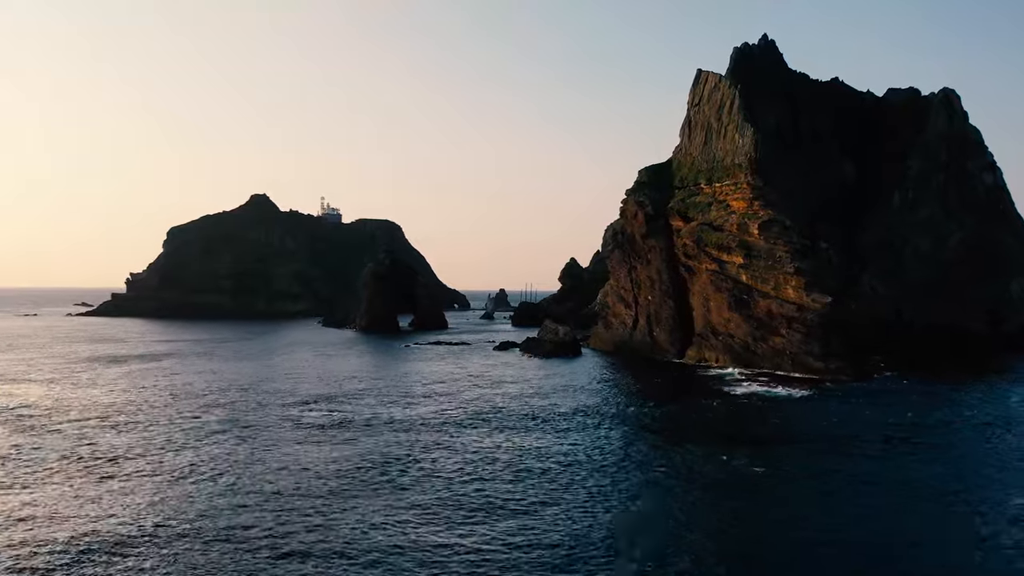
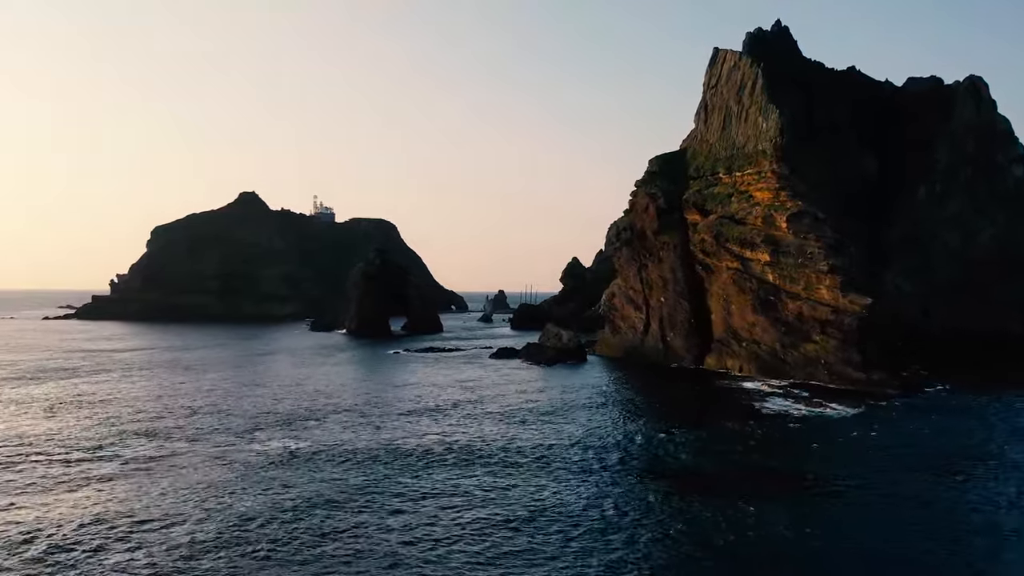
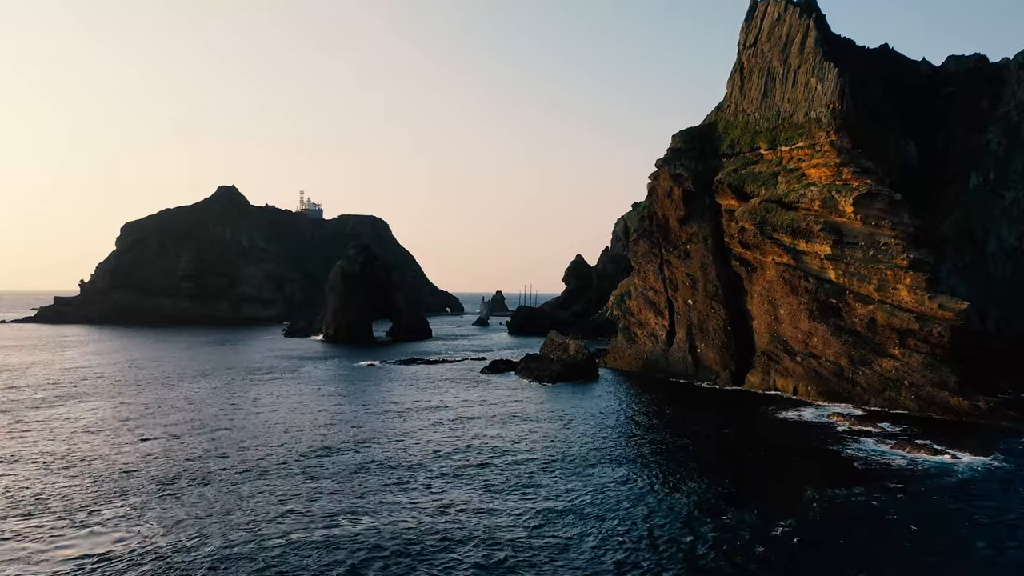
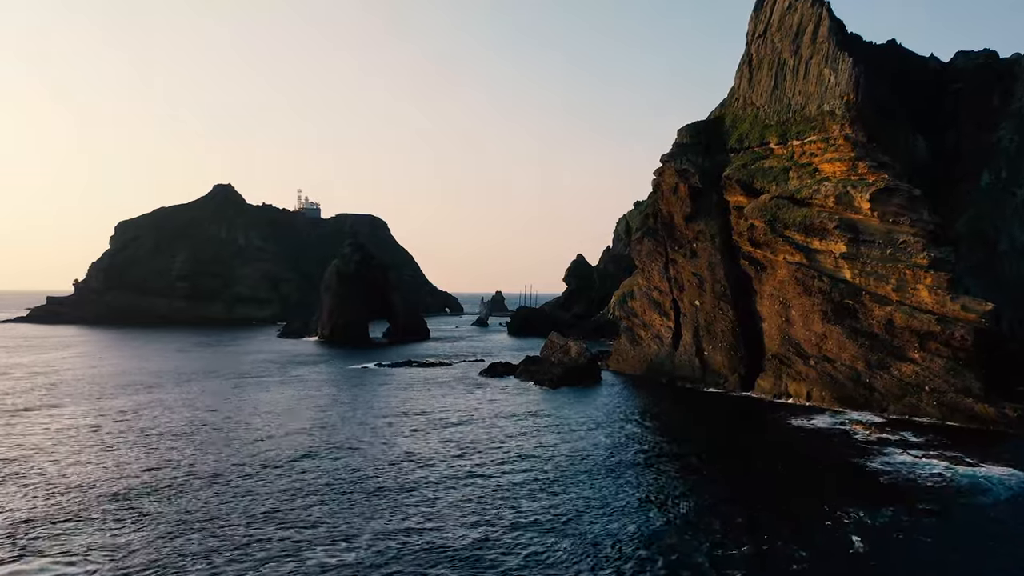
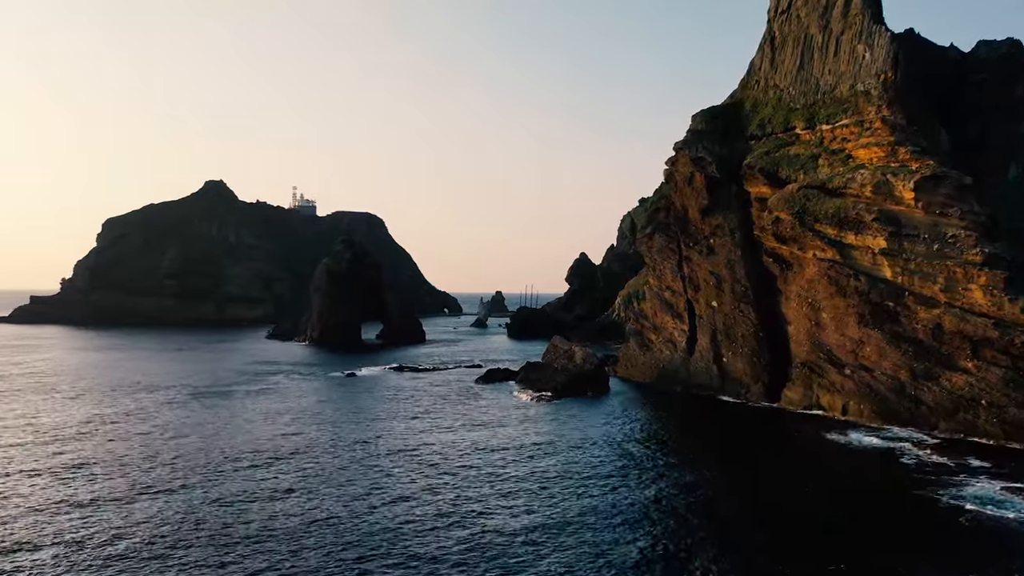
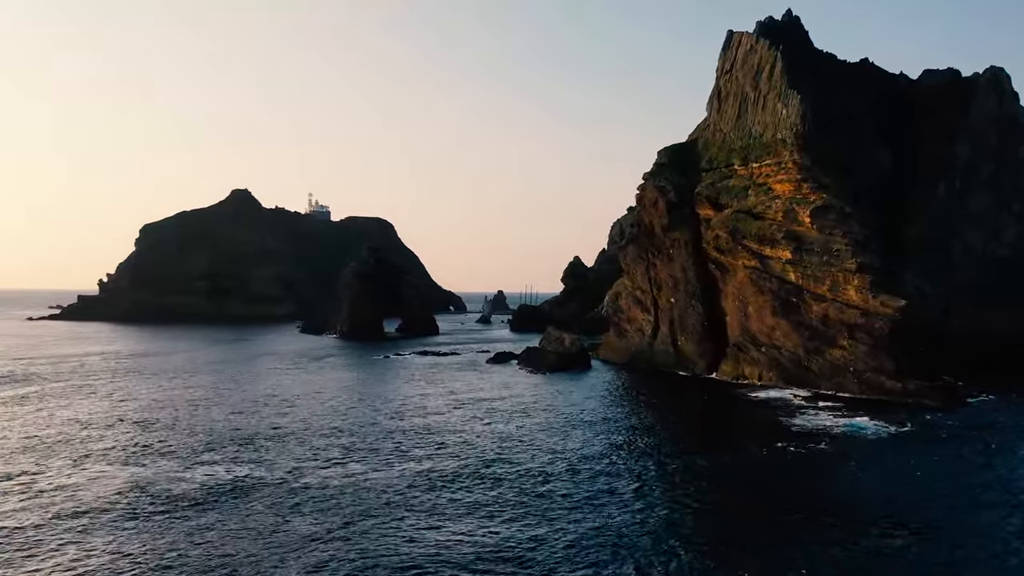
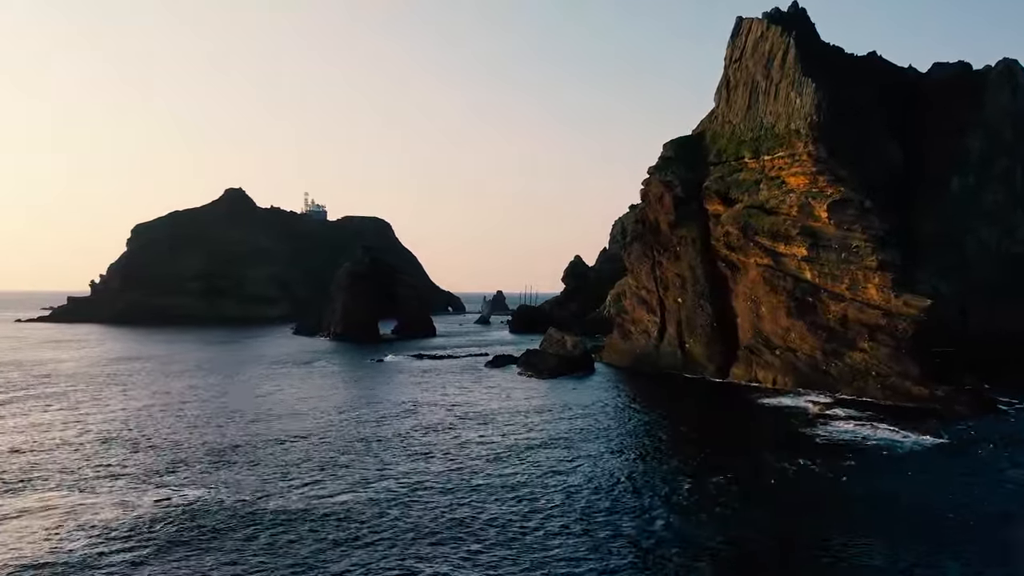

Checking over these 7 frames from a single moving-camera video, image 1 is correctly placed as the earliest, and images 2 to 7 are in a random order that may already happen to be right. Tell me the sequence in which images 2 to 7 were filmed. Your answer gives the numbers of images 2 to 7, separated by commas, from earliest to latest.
2, 6, 7, 3, 4, 5
